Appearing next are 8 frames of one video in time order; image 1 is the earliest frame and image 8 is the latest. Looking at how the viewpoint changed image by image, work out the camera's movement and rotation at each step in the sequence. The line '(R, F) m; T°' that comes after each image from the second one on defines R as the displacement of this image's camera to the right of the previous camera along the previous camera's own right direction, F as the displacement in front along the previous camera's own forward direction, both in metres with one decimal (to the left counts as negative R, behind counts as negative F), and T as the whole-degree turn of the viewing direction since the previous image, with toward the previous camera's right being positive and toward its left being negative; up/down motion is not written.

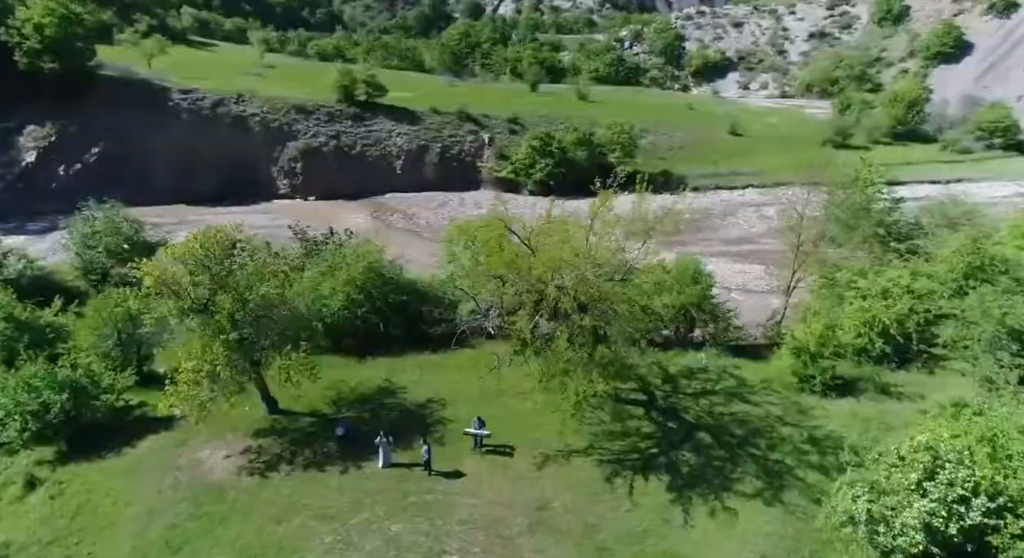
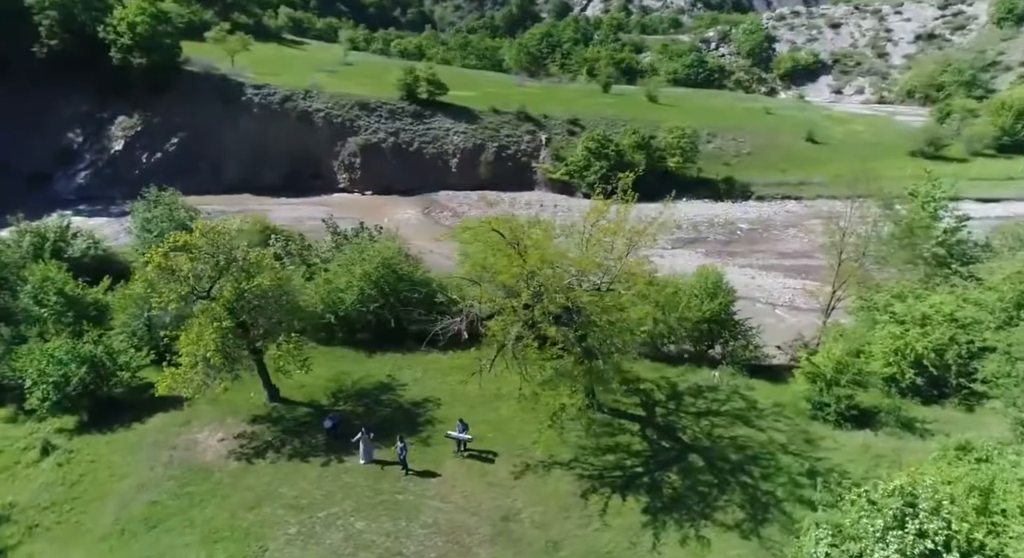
(+2.3, +0.5) m; -6°
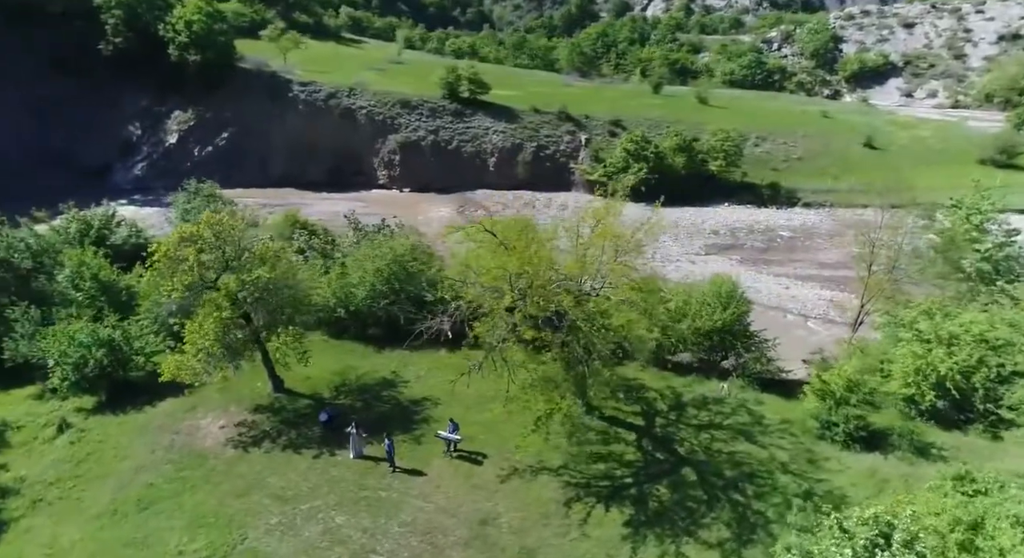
(+1.5, +0.3) m; -4°
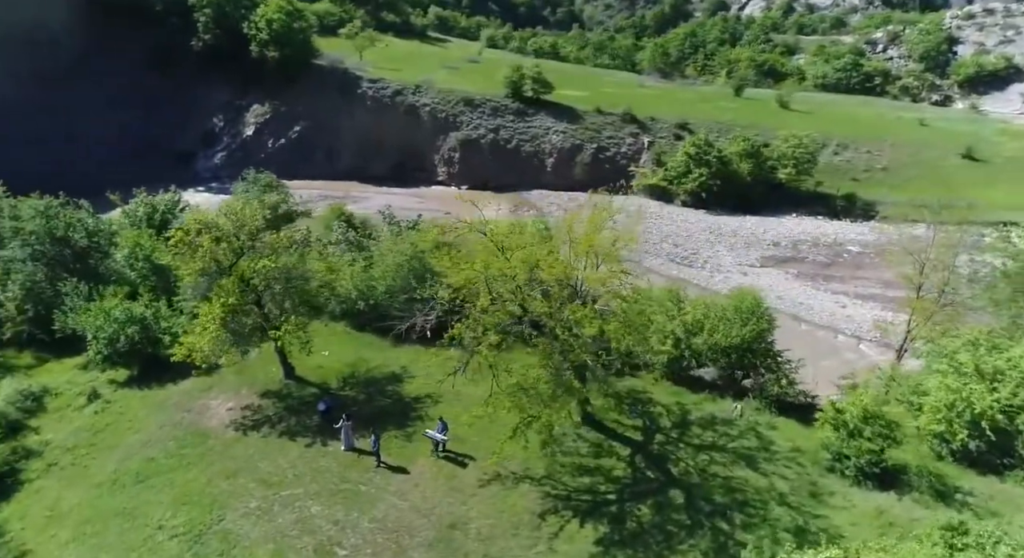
(+2.2, +0.4) m; -7°
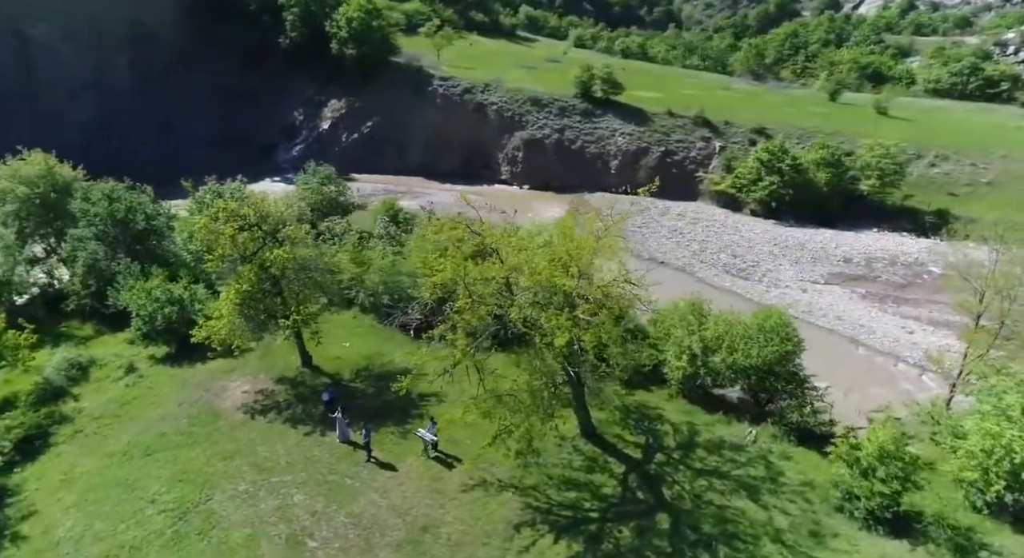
(+2.1, +0.5) m; -7°
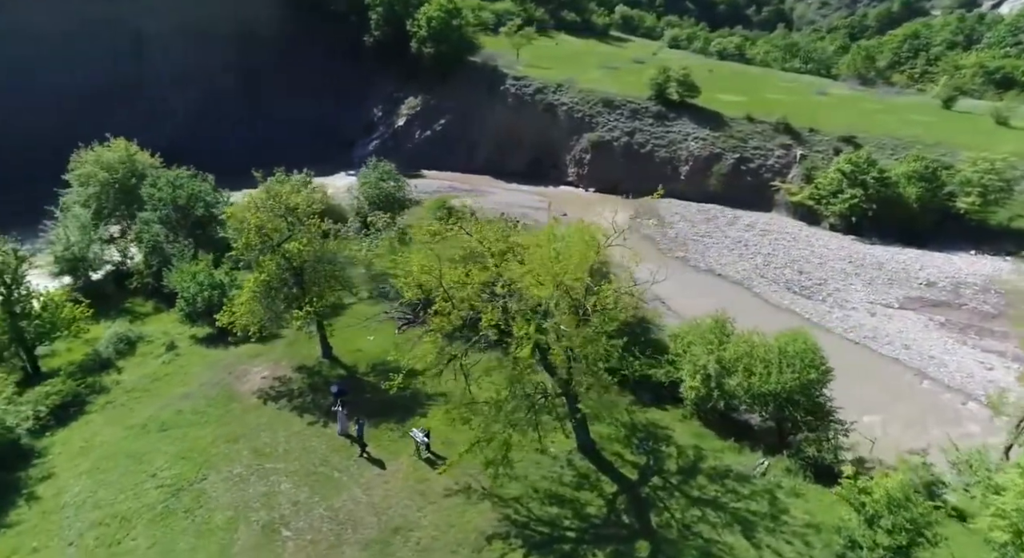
(+2.2, +0.5) m; -7°
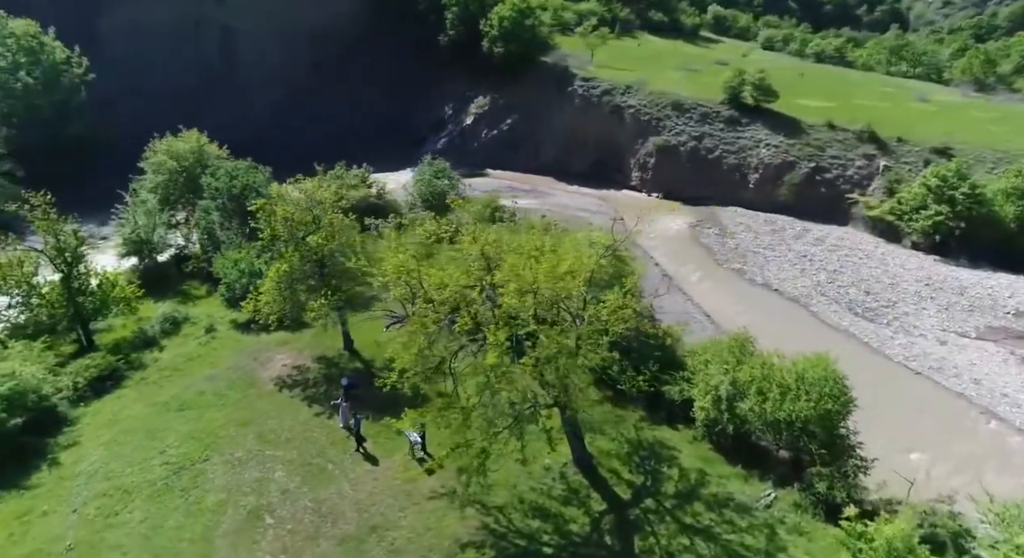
(+2.0, +0.4) m; -7°
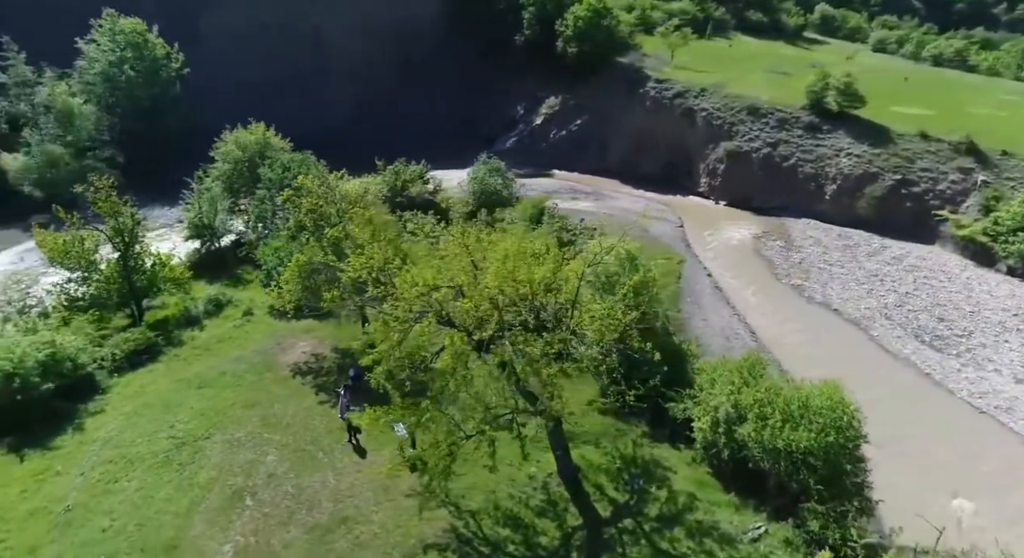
(+2.4, +0.3) m; -7°
